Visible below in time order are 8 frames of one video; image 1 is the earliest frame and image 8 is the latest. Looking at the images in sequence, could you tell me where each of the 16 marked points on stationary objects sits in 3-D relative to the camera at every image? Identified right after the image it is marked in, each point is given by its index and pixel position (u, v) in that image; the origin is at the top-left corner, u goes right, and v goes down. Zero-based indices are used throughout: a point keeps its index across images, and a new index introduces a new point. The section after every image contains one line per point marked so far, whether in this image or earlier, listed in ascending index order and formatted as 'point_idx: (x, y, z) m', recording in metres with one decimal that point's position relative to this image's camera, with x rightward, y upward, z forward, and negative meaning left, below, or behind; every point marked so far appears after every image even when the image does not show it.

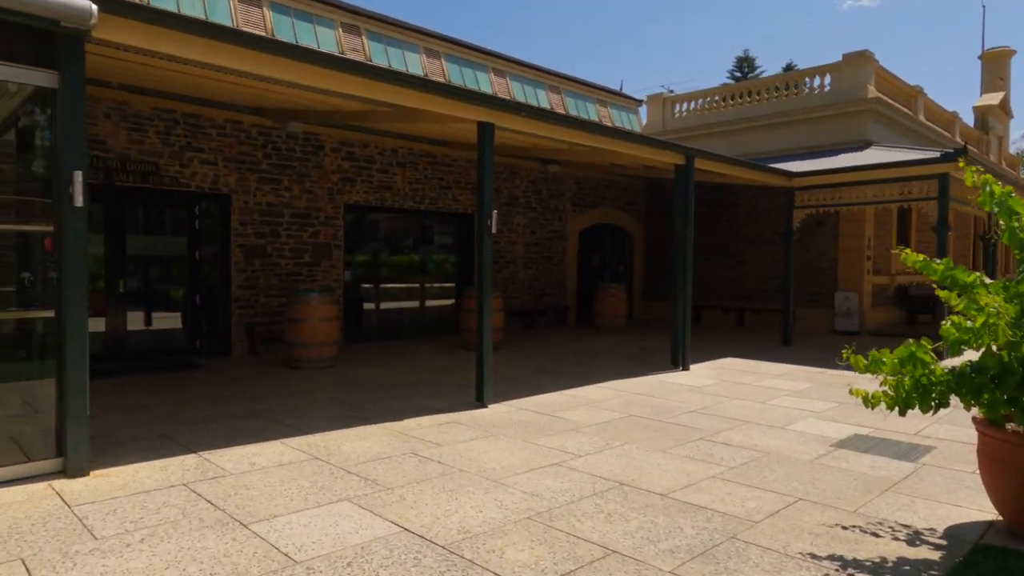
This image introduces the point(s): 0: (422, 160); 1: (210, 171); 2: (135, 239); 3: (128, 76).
0: (-1.5, +2.1, +11.2) m
1: (-4.0, +1.5, +8.8) m
2: (-4.7, +0.6, +8.5) m
3: (-4.3, +2.4, +7.4) m
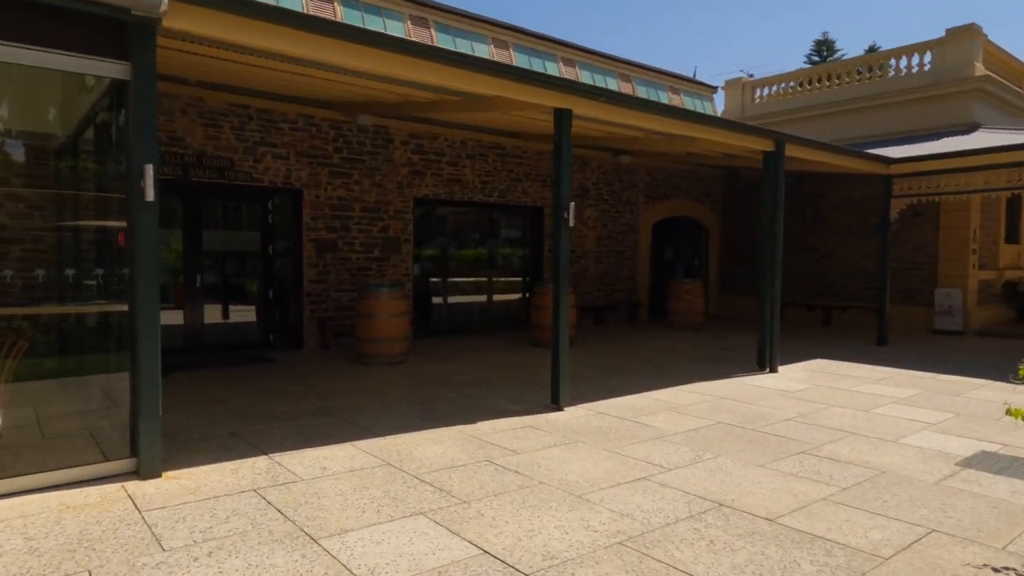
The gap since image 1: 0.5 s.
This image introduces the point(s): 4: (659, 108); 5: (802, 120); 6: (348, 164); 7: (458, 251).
0: (-0.3, +2.2, +10.9) m
1: (-3.0, +1.6, +8.8) m
2: (-3.8, +0.7, +8.6) m
3: (-3.4, +2.4, +7.4) m
4: (+1.4, +1.7, +6.3) m
5: (+5.7, +3.3, +13.1) m
6: (-2.3, +1.8, +9.4) m
7: (-0.9, +0.6, +10.8) m
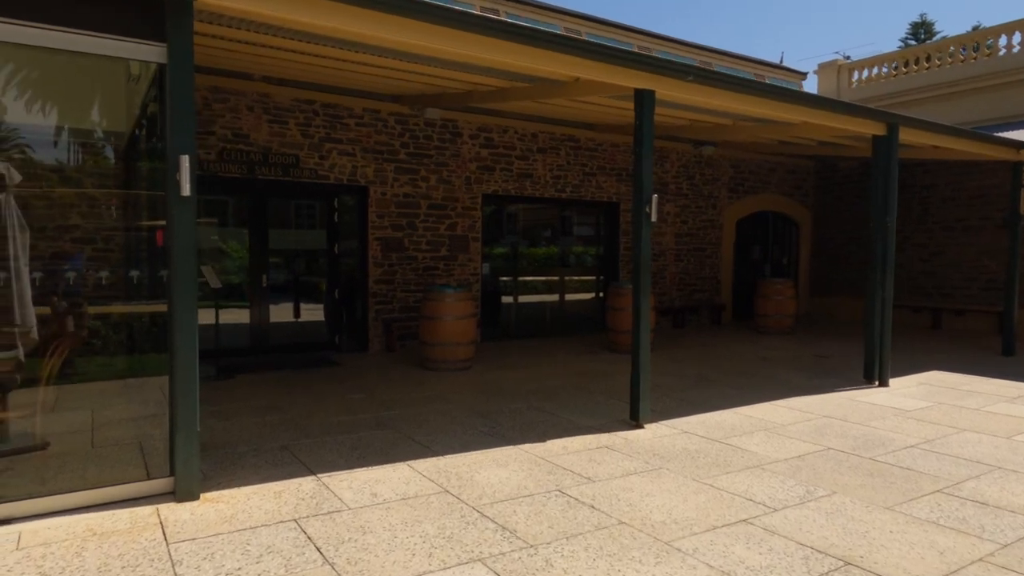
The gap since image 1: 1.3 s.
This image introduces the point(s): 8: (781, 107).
0: (+0.8, +2.2, +10.4) m
1: (-2.1, +1.6, +8.6) m
2: (-2.9, +0.7, +8.4) m
3: (-2.6, +2.4, +7.2) m
4: (+2.0, +1.7, +5.6) m
5: (+7.0, +3.3, +11.8) m
6: (-1.3, +1.7, +9.1) m
7: (+0.2, +0.6, +10.4) m
8: (+2.4, +1.6, +6.0) m
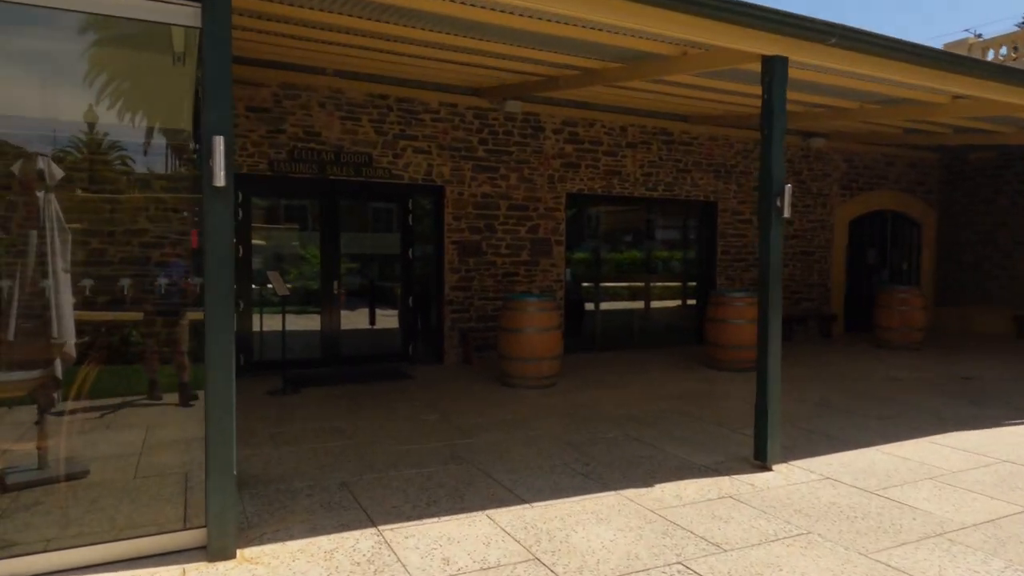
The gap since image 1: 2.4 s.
0: (+2.1, +2.1, +9.5) m
1: (-1.1, +1.5, +8.0) m
2: (-1.9, +0.6, +7.9) m
3: (-1.7, +2.4, +6.7) m
4: (+2.7, +1.6, +4.5) m
5: (+8.4, +3.1, +10.2) m
6: (-0.2, +1.7, +8.4) m
7: (+1.5, +0.5, +9.5) m
8: (+3.1, +1.6, +4.9) m
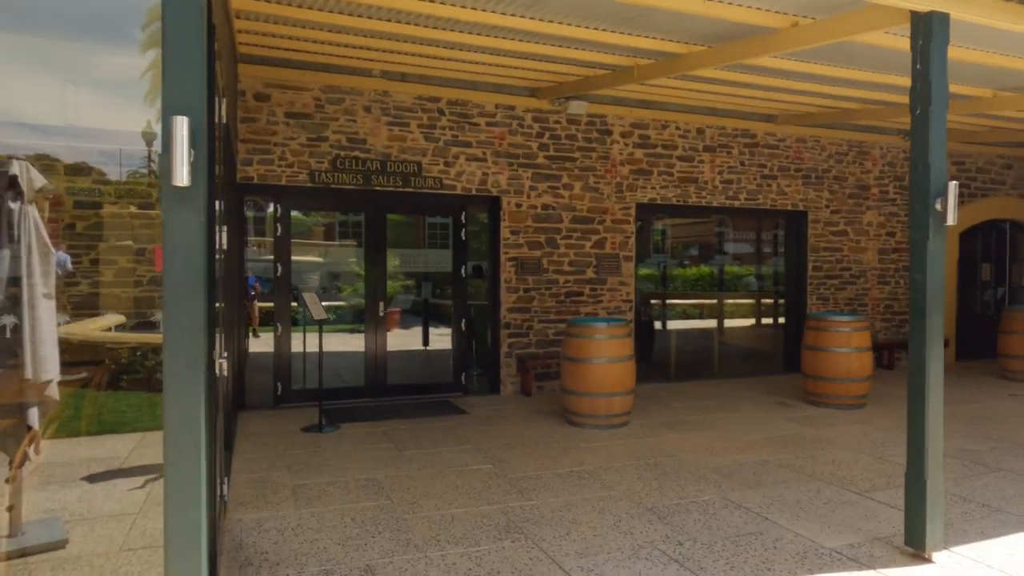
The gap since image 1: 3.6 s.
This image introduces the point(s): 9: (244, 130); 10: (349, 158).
0: (+2.9, +1.9, +8.5) m
1: (-0.4, +1.3, +7.3) m
2: (-1.2, +0.4, +7.2) m
3: (-1.2, +2.1, +6.1) m
4: (+3.1, +1.4, +3.5) m
5: (+9.2, +2.9, +8.7) m
6: (+0.5, +1.4, +7.6) m
7: (+2.3, +0.2, +8.5) m
8: (+3.5, +1.4, +3.8) m
9: (-2.6, +1.5, +6.4) m
10: (-1.7, +1.3, +6.7) m
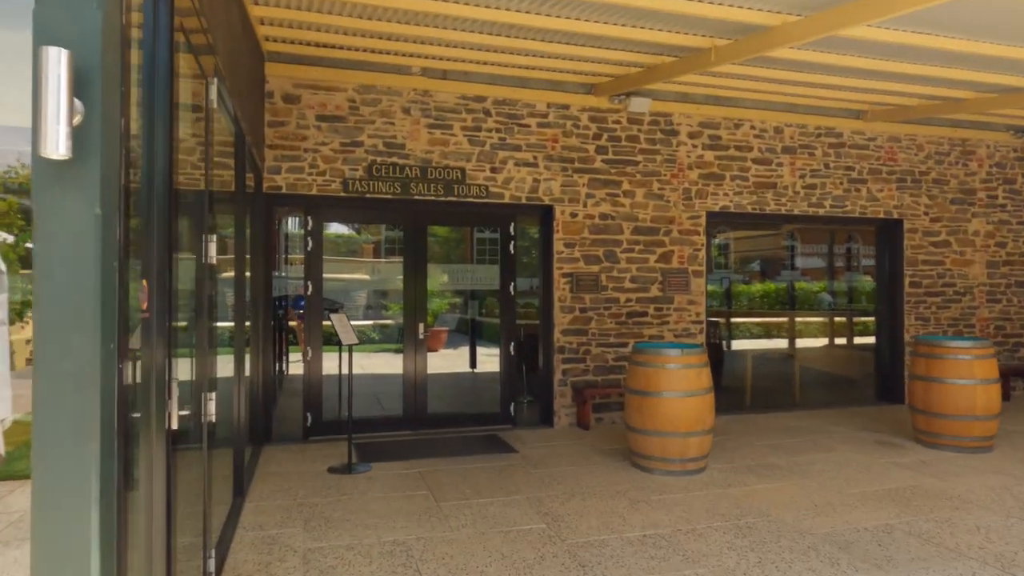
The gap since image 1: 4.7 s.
0: (+3.5, +1.6, +7.5) m
1: (+0.2, +1.1, +6.5) m
2: (-0.7, +0.2, +6.5) m
3: (-0.7, +2.0, +5.4) m
4: (+3.3, +1.4, +2.5) m
5: (+9.9, +2.7, +7.2) m
6: (+1.0, +1.2, +6.8) m
7: (+2.9, 0.0, +7.5) m
8: (+3.8, +1.3, +2.8) m
9: (-2.1, +1.3, +5.8) m
10: (-1.2, +1.1, +6.1) m
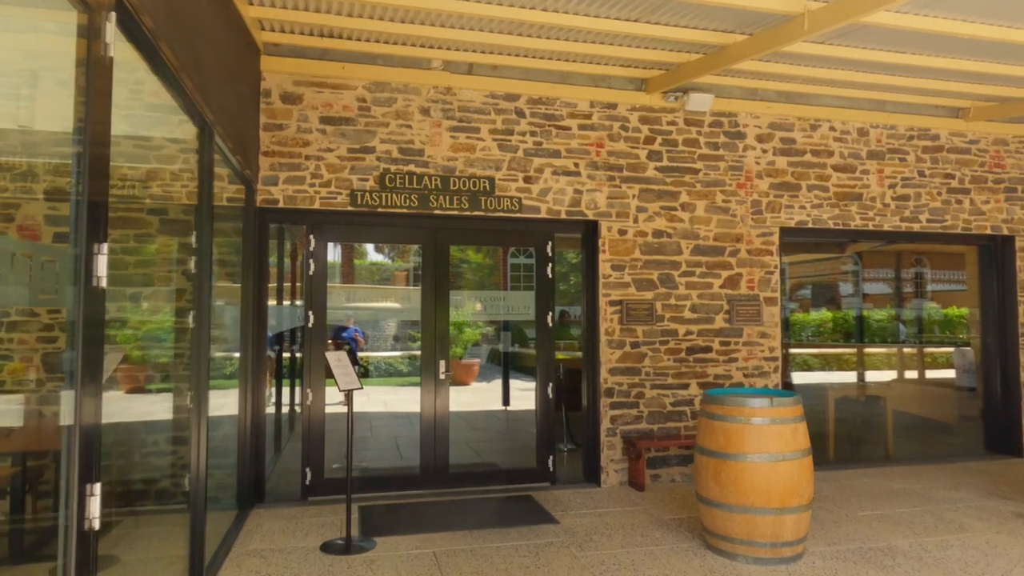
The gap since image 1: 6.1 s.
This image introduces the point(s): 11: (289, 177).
0: (+3.8, +1.4, +6.4) m
1: (+0.5, +0.9, +5.5) m
2: (-0.3, -0.1, +5.6) m
3: (-0.5, +1.8, +4.5) m
4: (+3.4, +1.3, +1.4) m
5: (+10.2, +2.4, +5.8) m
6: (+1.4, +1.0, +5.7) m
7: (+3.3, -0.3, +6.4) m
8: (+3.9, +1.2, +1.6) m
9: (-1.8, +1.1, +5.0) m
10: (-0.9, +0.9, +5.2) m
11: (-1.7, +0.8, +5.0) m
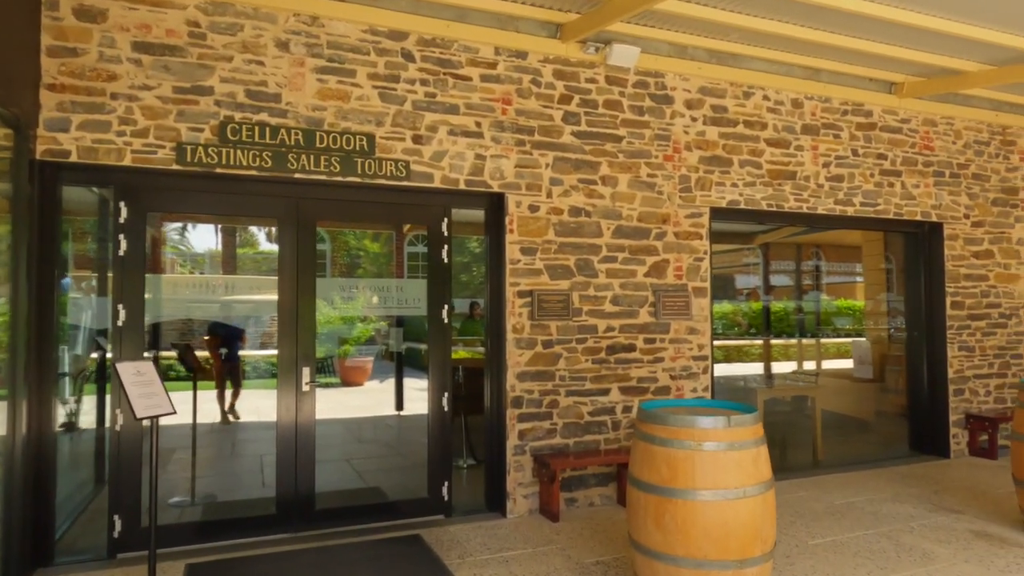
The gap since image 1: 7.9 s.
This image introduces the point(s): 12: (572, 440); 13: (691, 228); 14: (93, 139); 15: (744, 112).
0: (+2.9, +1.5, +5.8) m
1: (-0.3, +0.9, +4.5) m
2: (-1.1, 0.0, +4.4) m
3: (-1.1, +1.8, +3.4) m
4: (+3.2, +1.3, +0.8) m
5: (+9.3, +2.5, +6.1) m
6: (+0.6, +1.0, +4.8) m
7: (+2.3, -0.2, +5.7) m
8: (+3.7, +1.3, +1.1) m
9: (-2.5, +1.2, +3.6) m
10: (-1.6, +1.0, +4.0) m
11: (-2.4, +0.9, +3.7) m
12: (+0.4, -1.1, +4.7) m
13: (+1.4, +0.5, +5.1) m
14: (-2.3, +0.8, +3.7) m
15: (+1.9, +1.4, +5.4) m
